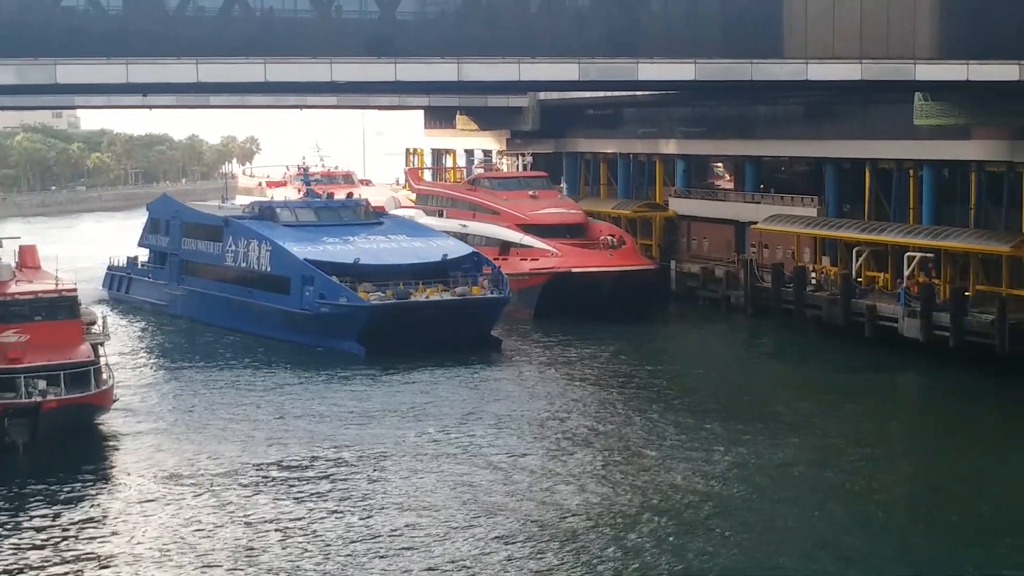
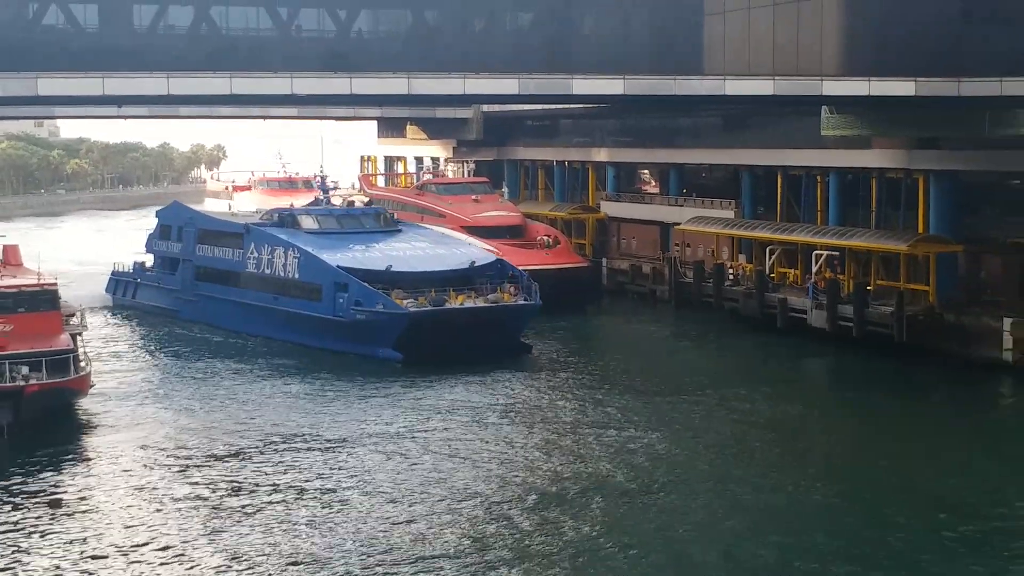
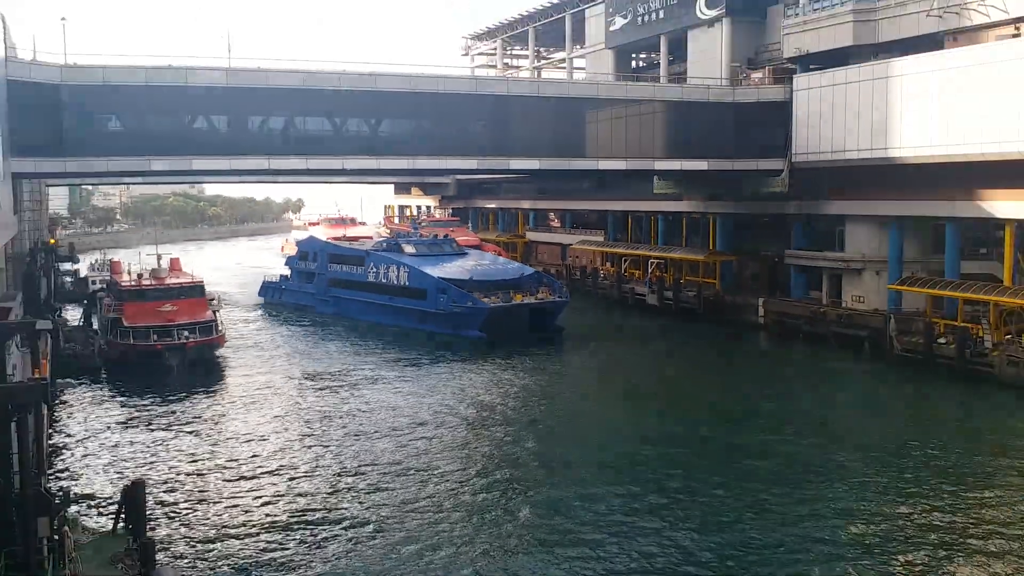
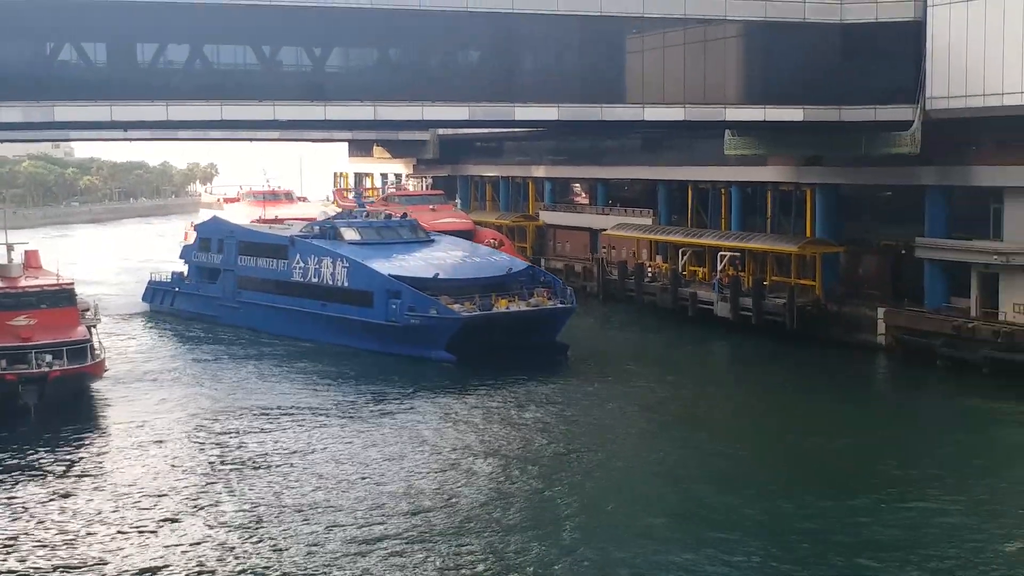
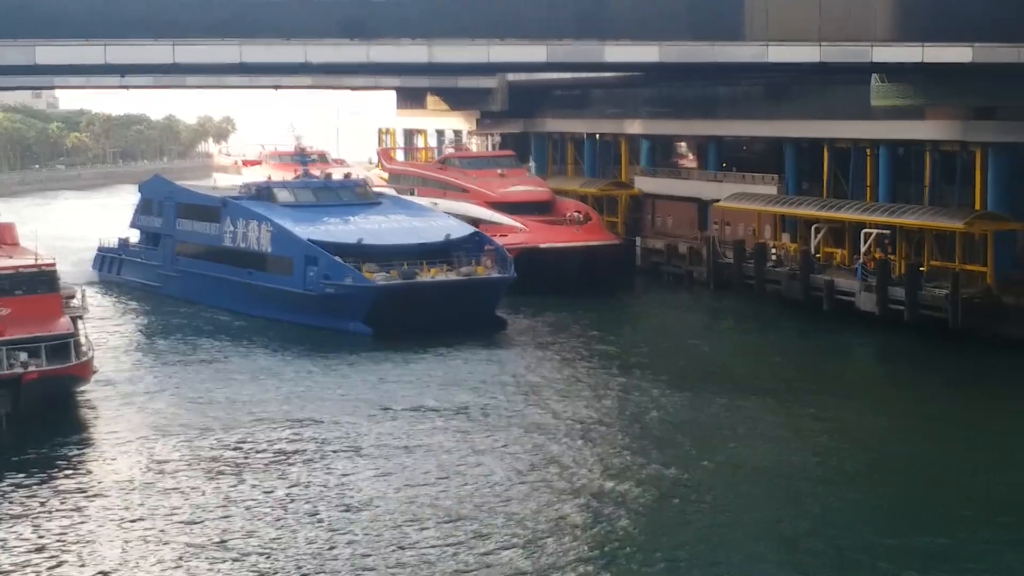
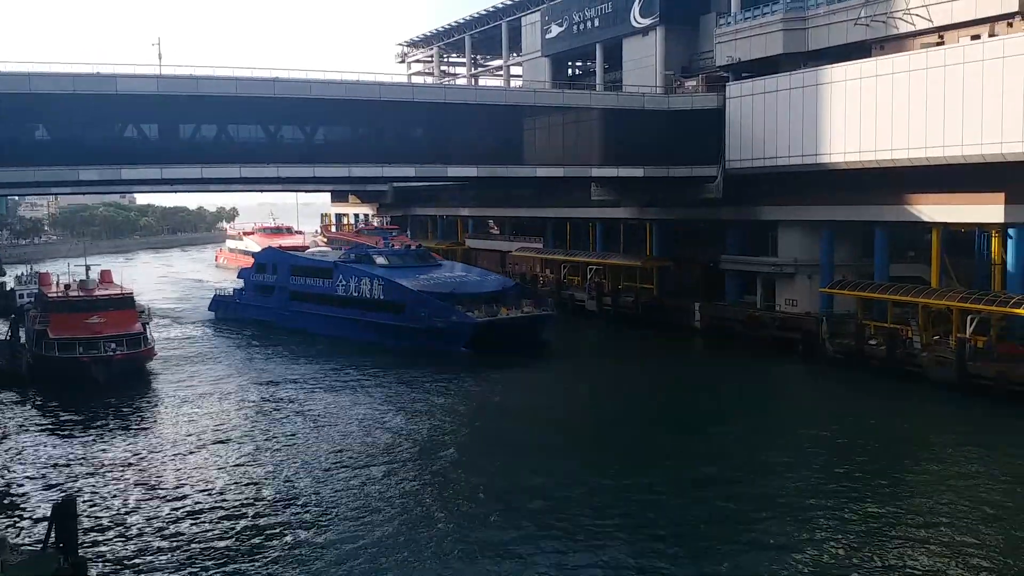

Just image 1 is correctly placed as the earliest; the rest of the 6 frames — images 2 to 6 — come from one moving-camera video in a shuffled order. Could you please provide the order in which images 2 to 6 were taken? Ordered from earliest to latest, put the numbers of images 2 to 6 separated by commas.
5, 2, 4, 3, 6
